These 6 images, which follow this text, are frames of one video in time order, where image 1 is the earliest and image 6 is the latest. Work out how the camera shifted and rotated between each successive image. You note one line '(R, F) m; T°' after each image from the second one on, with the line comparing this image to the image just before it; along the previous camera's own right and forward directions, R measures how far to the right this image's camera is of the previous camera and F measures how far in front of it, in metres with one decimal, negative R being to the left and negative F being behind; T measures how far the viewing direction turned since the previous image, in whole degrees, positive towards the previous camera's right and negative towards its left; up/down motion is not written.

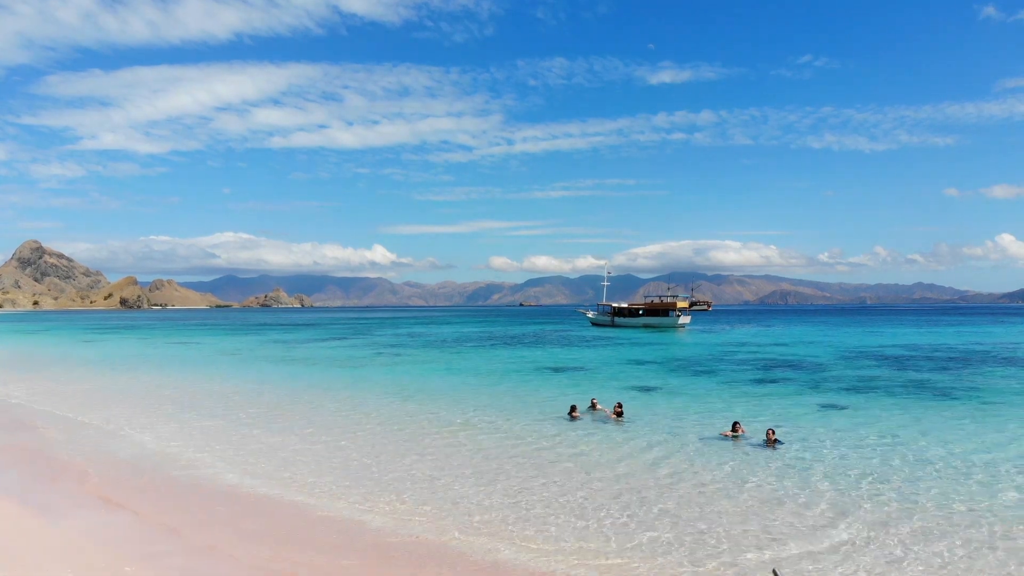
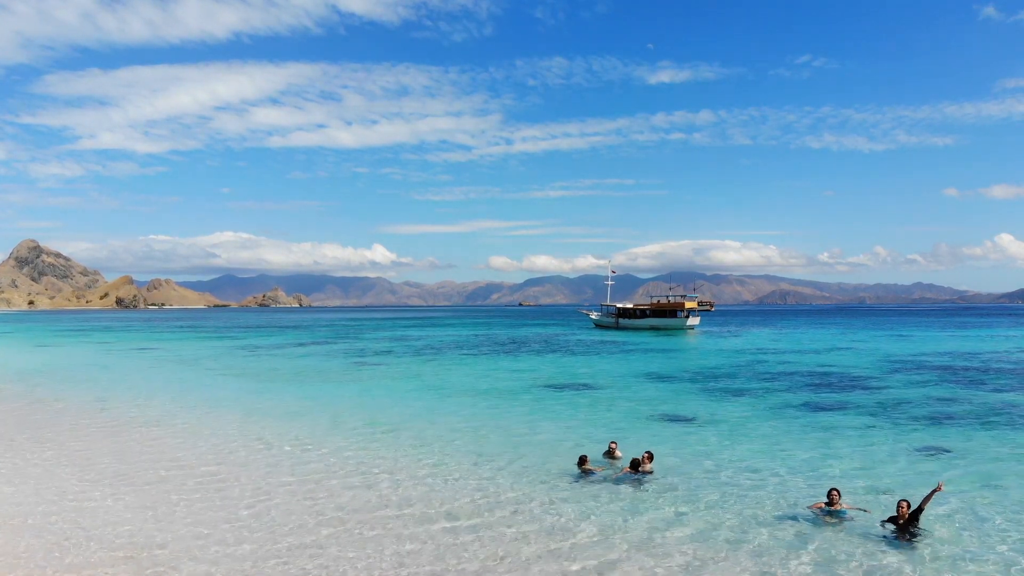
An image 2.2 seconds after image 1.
(-0.1, +6.0) m; 0°
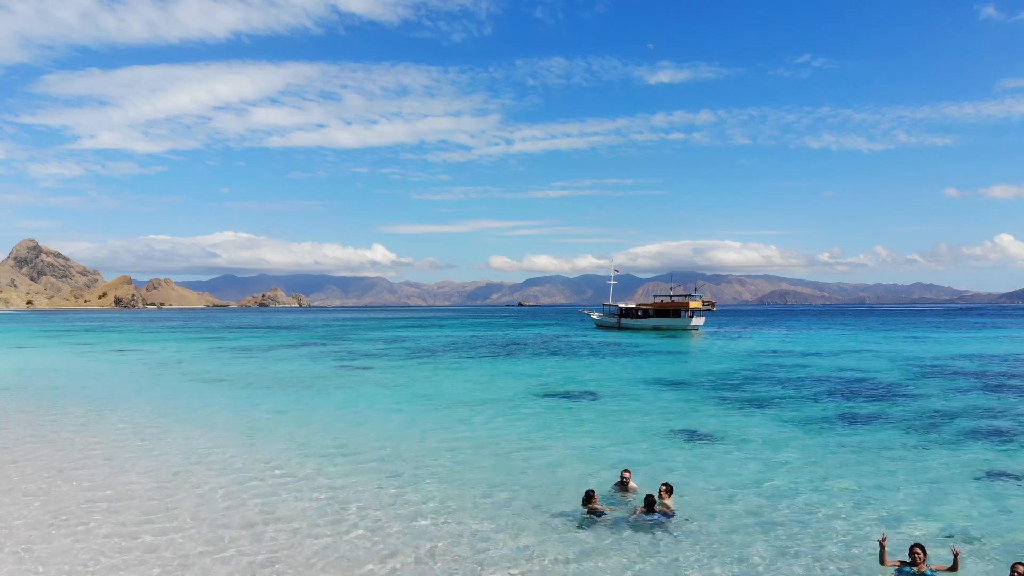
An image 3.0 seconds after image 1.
(-0.1, +2.6) m; 0°
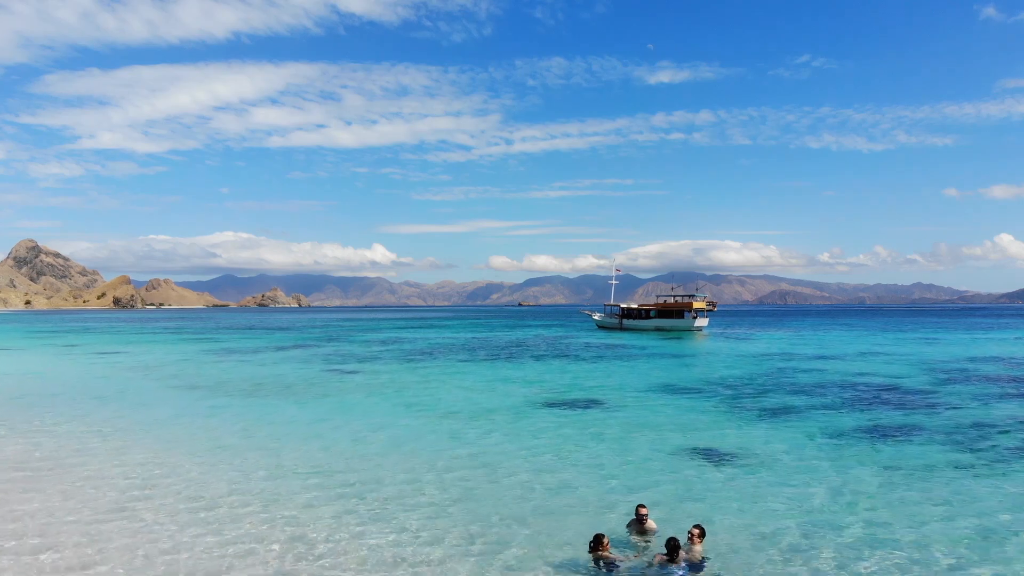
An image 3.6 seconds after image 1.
(-0.1, +2.0) m; 0°
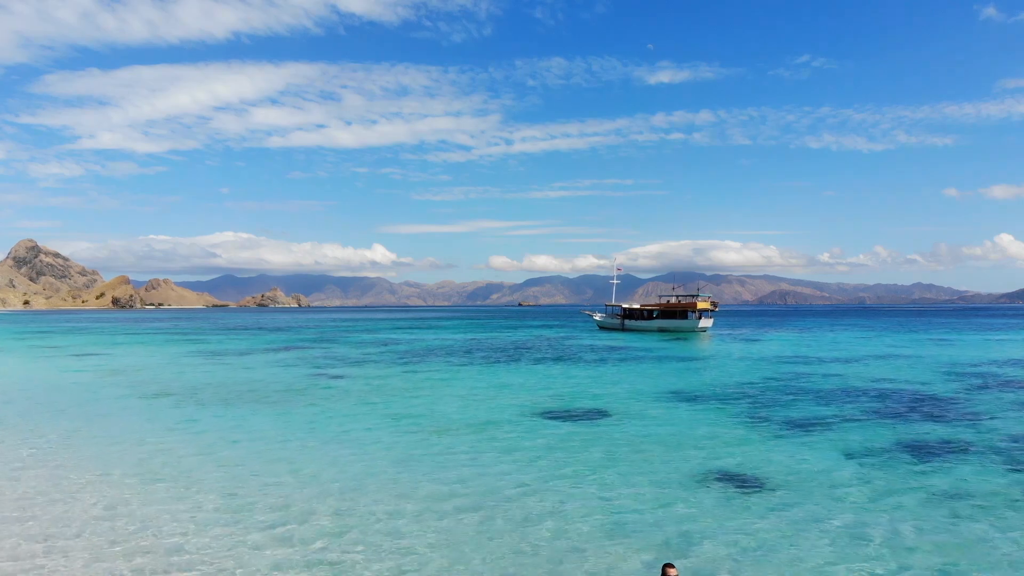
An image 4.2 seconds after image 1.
(0.0, +2.1) m; 0°
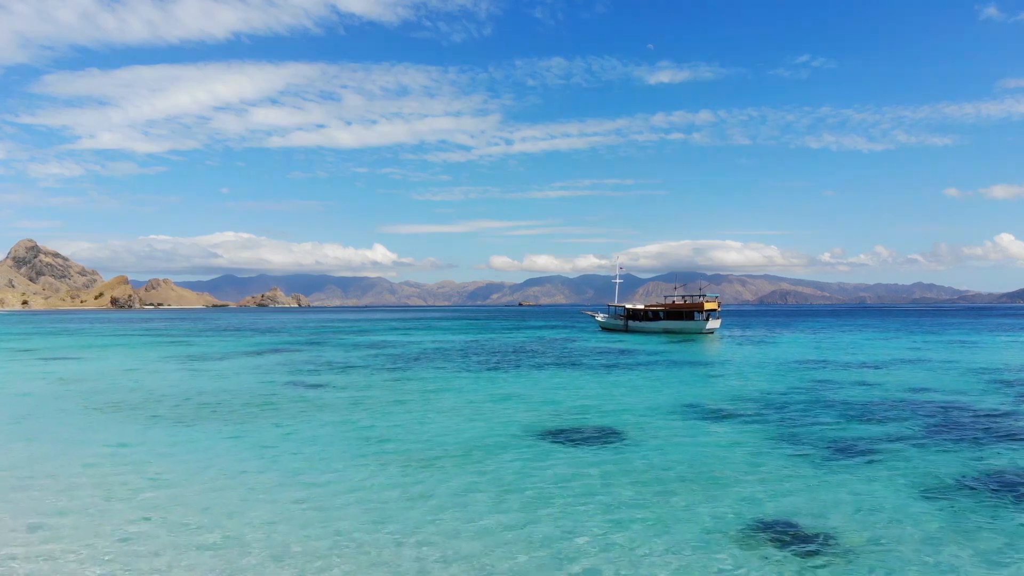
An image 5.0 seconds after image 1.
(-0.2, +3.3) m; 0°
